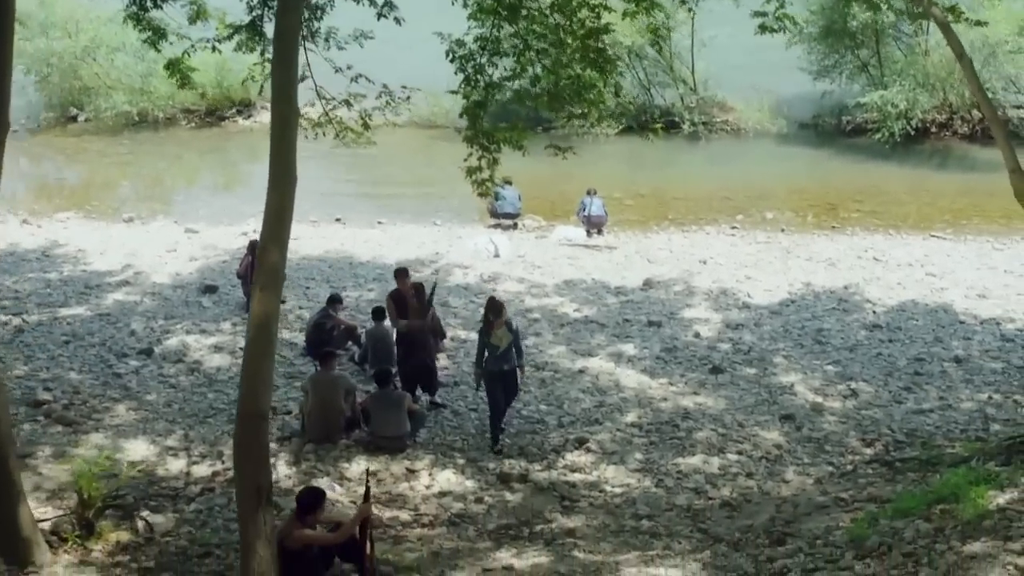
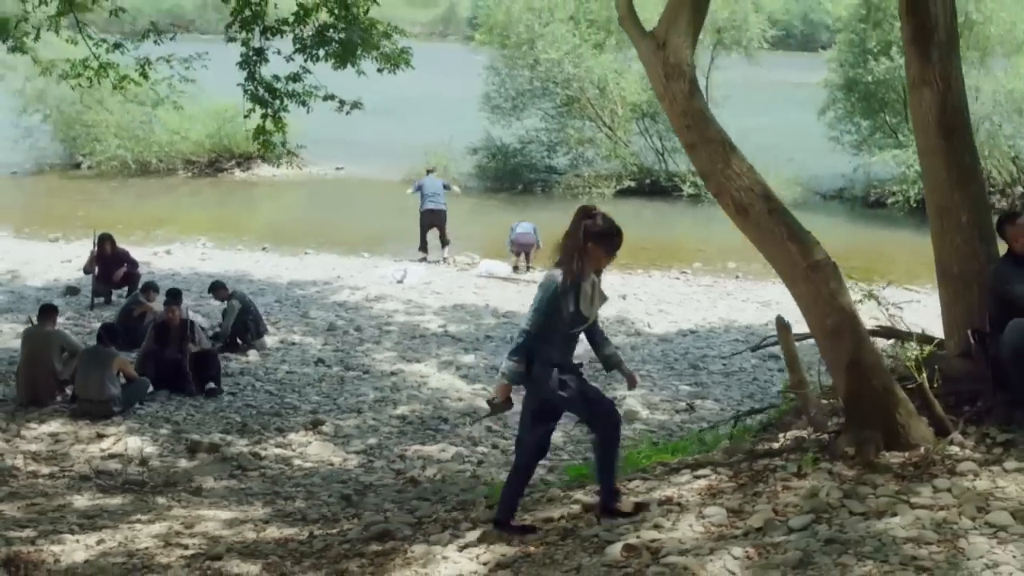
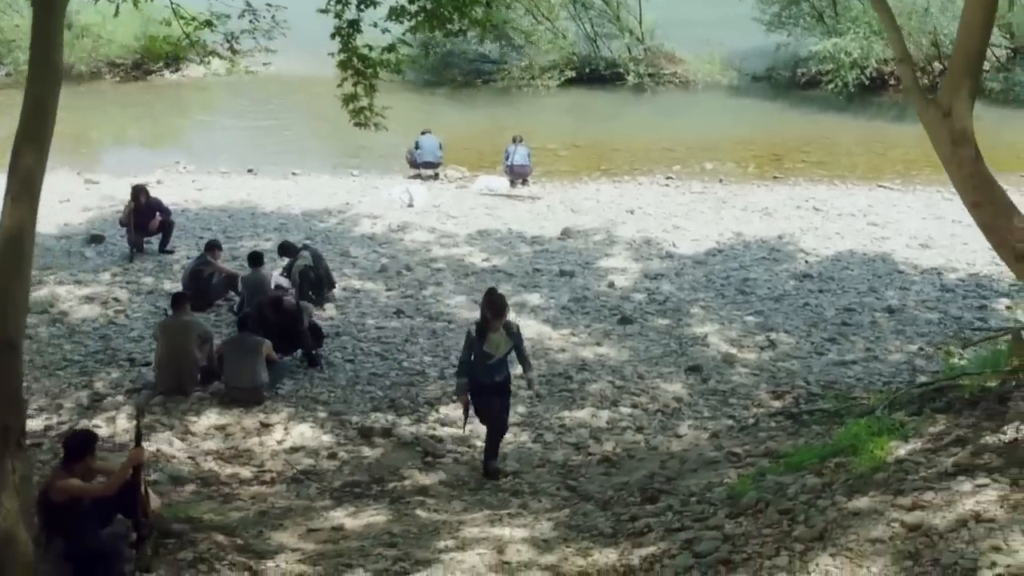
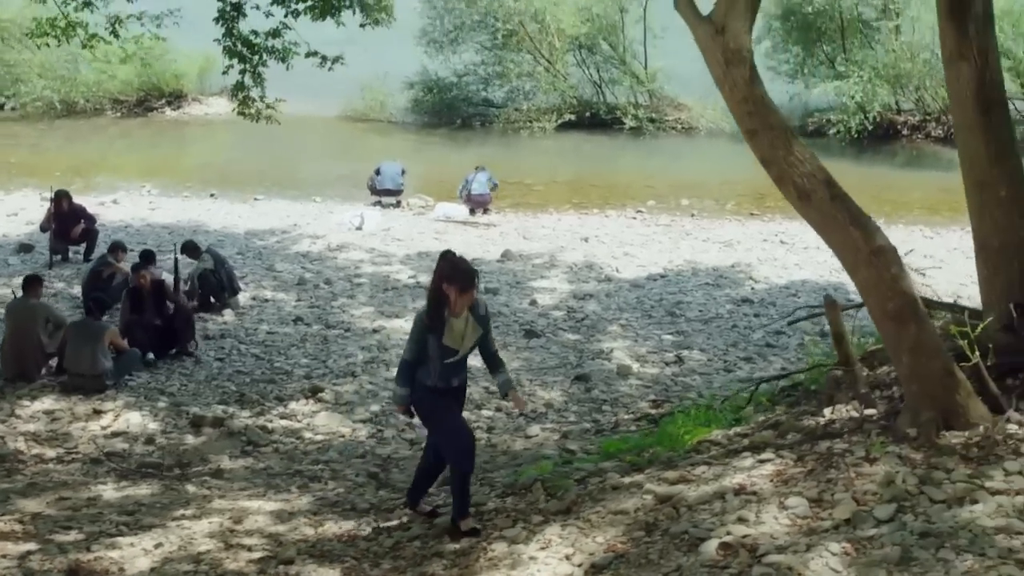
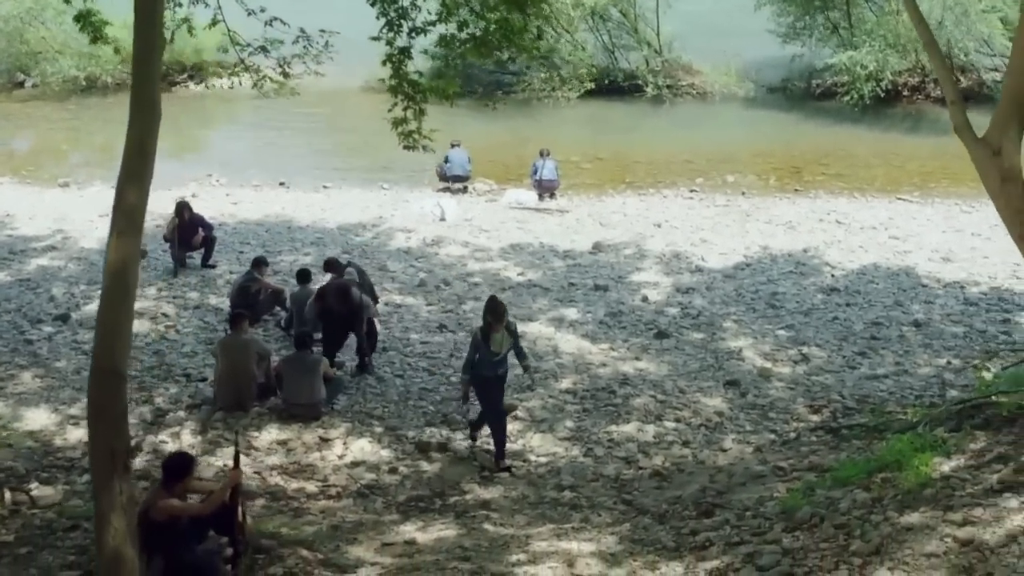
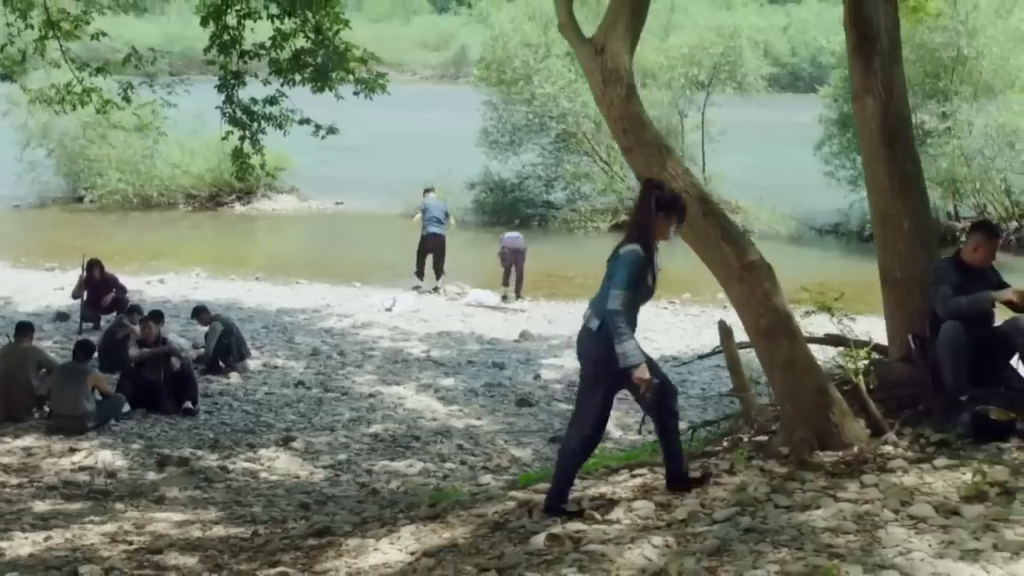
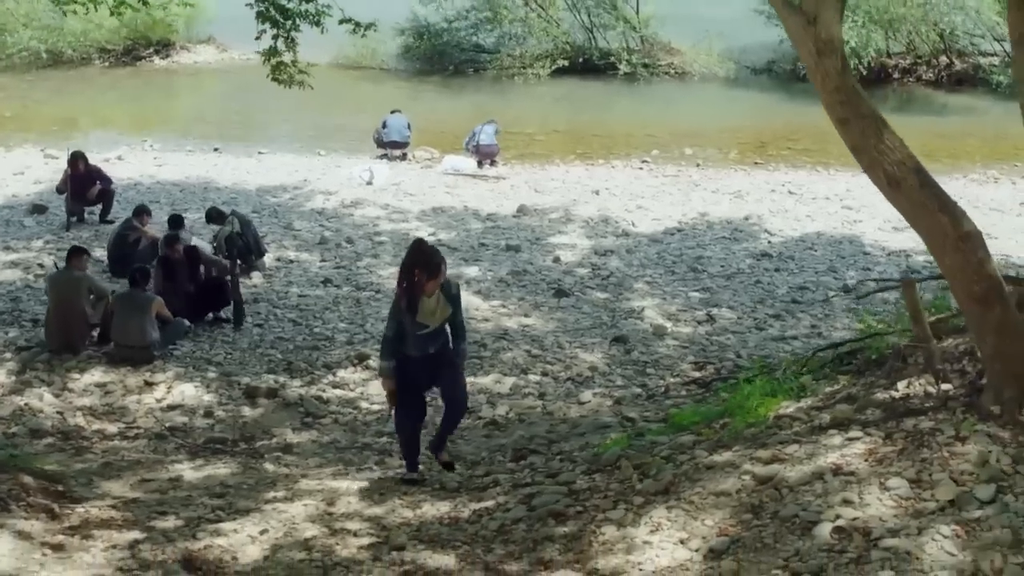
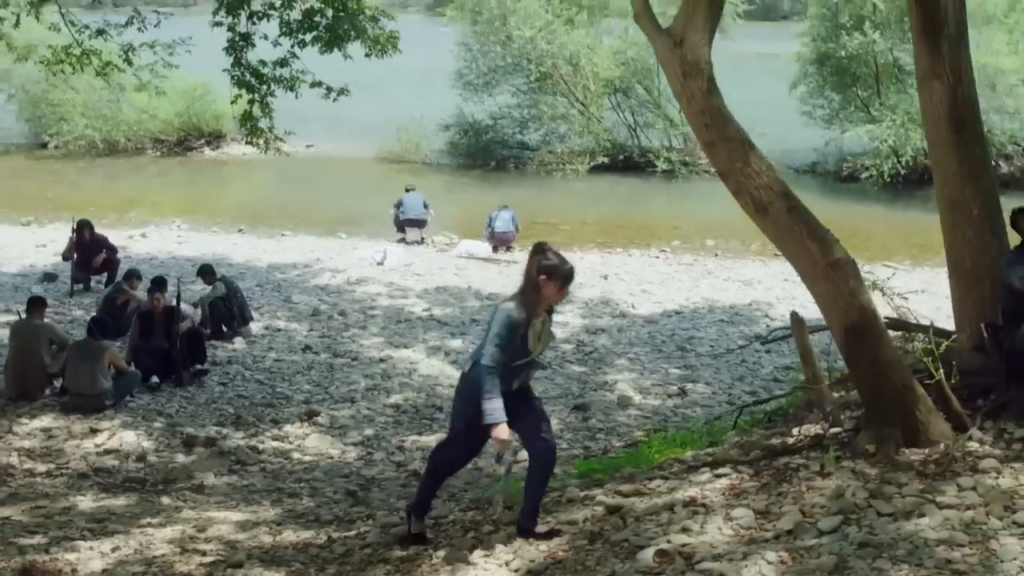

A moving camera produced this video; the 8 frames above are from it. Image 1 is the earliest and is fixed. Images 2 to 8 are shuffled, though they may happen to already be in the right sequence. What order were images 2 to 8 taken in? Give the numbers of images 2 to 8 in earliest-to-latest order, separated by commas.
5, 3, 7, 4, 8, 2, 6
